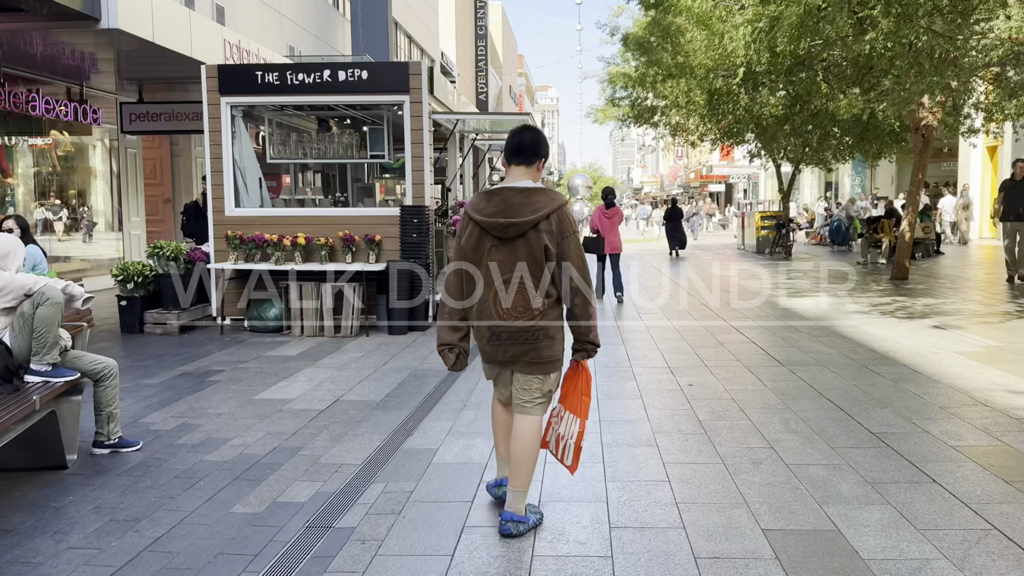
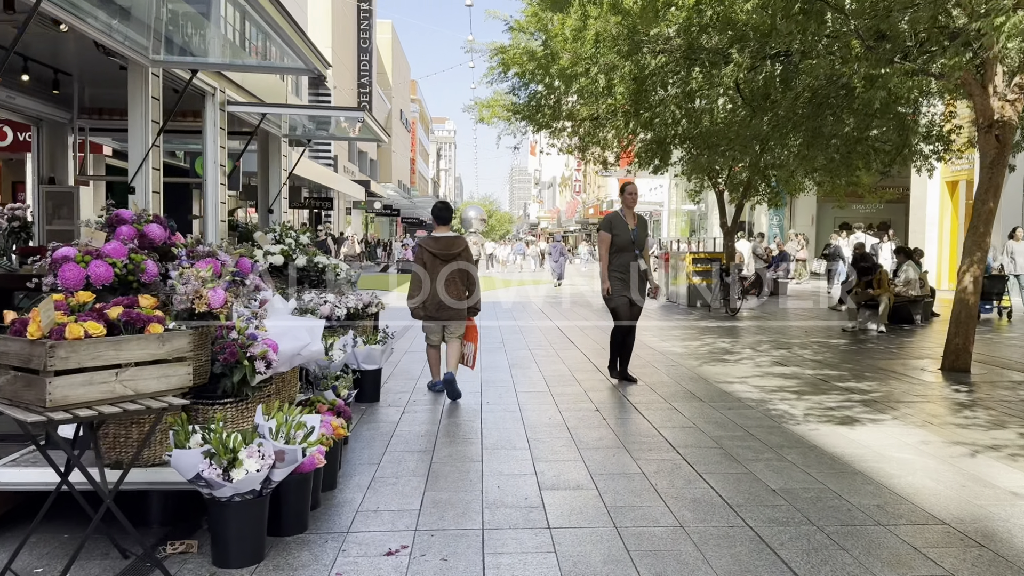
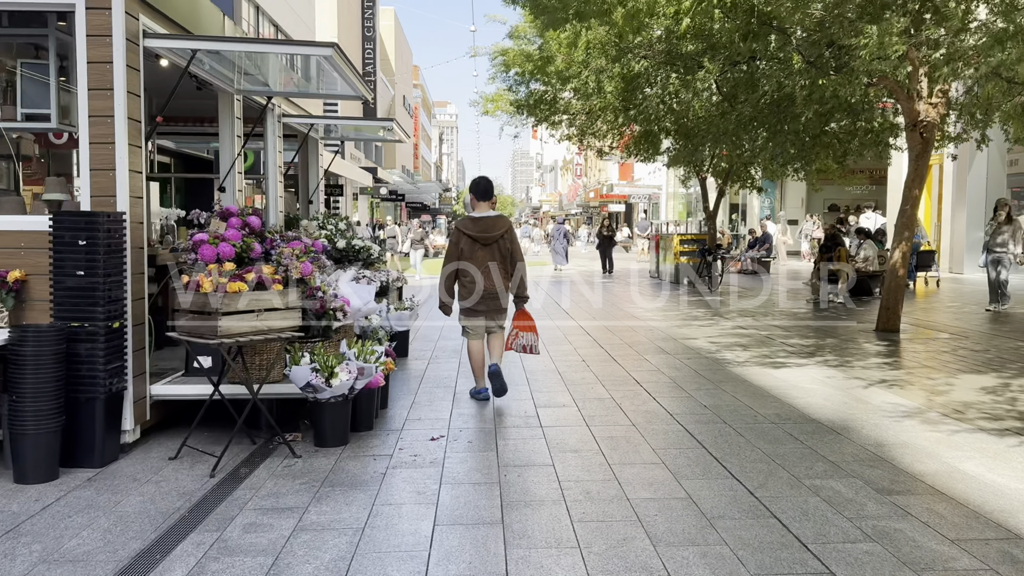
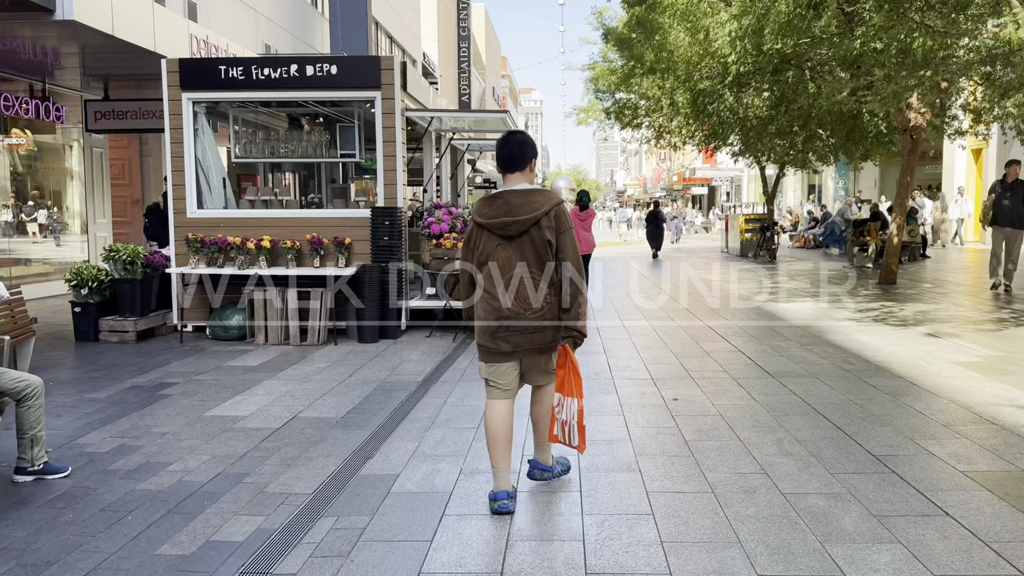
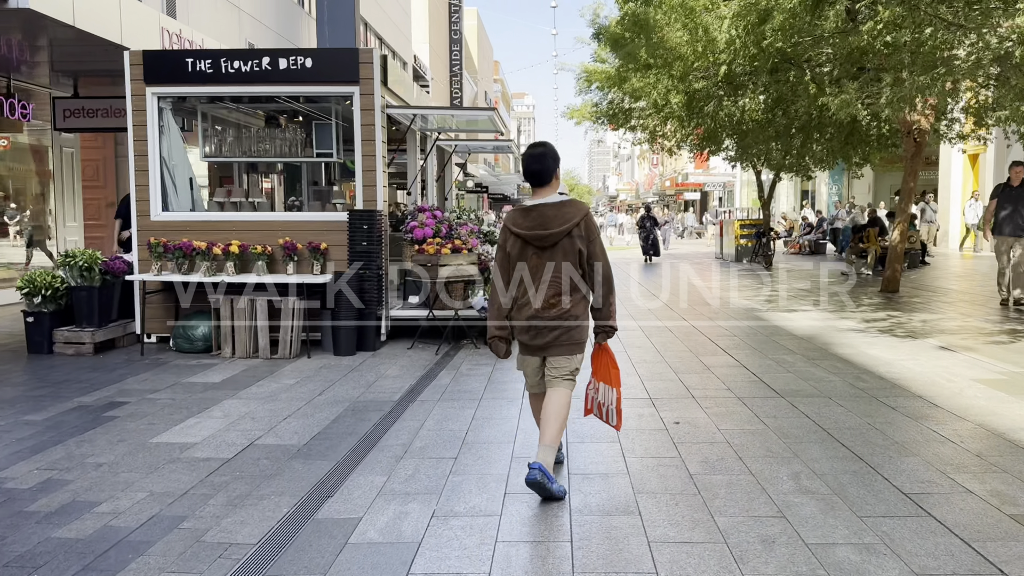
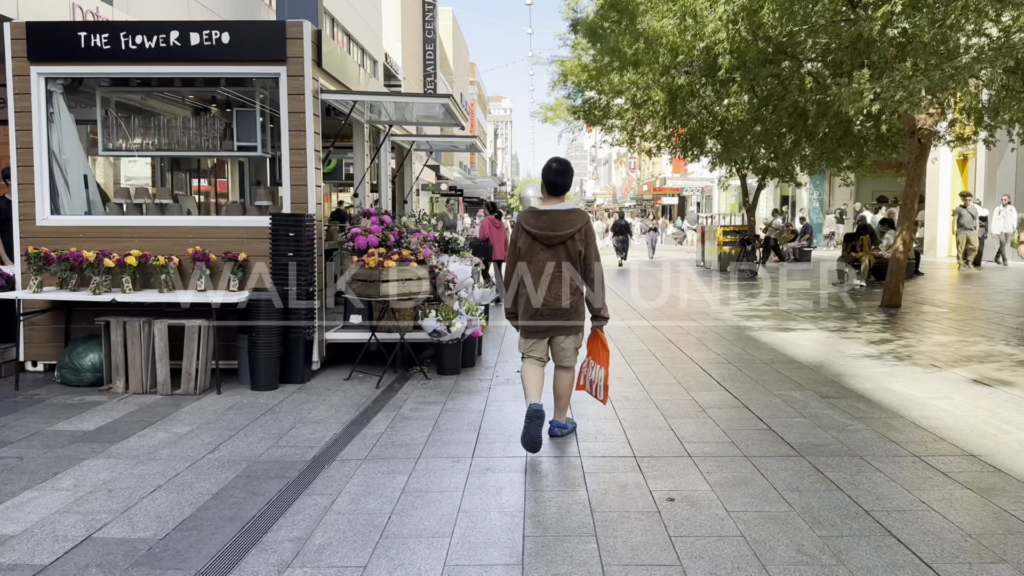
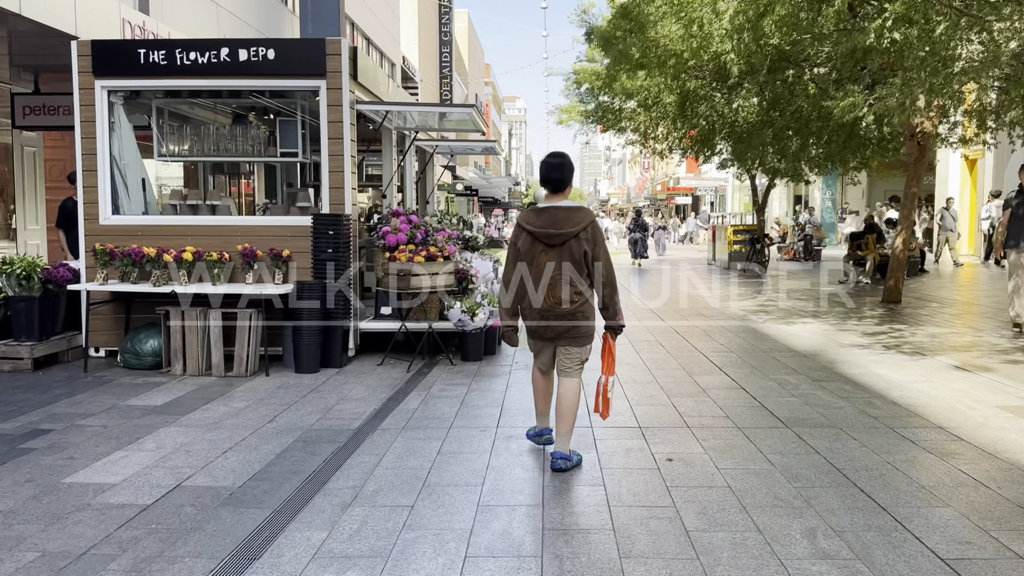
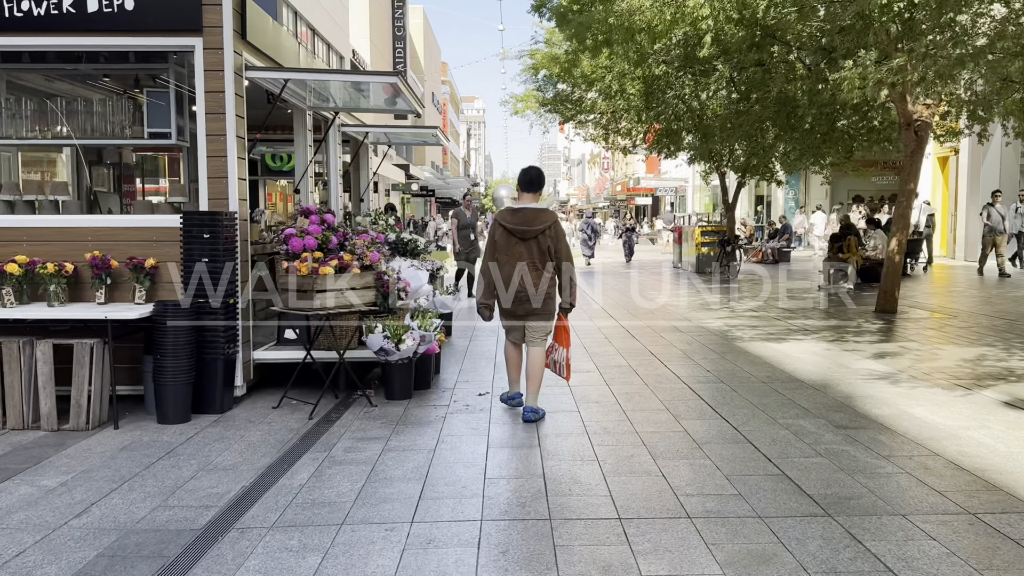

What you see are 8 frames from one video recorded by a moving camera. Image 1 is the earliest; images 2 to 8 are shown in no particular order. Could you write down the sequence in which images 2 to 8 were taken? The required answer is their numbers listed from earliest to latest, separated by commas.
4, 5, 7, 6, 8, 3, 2
